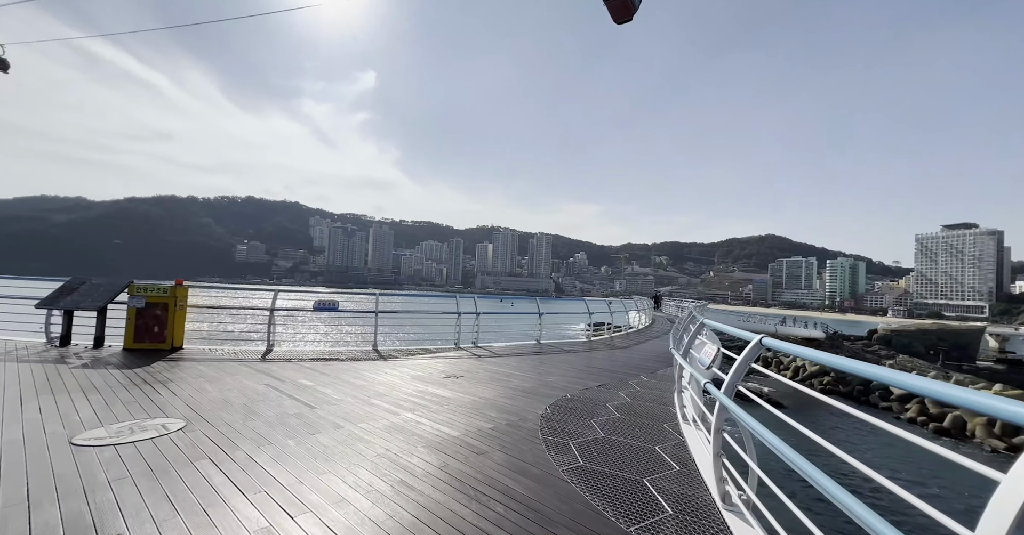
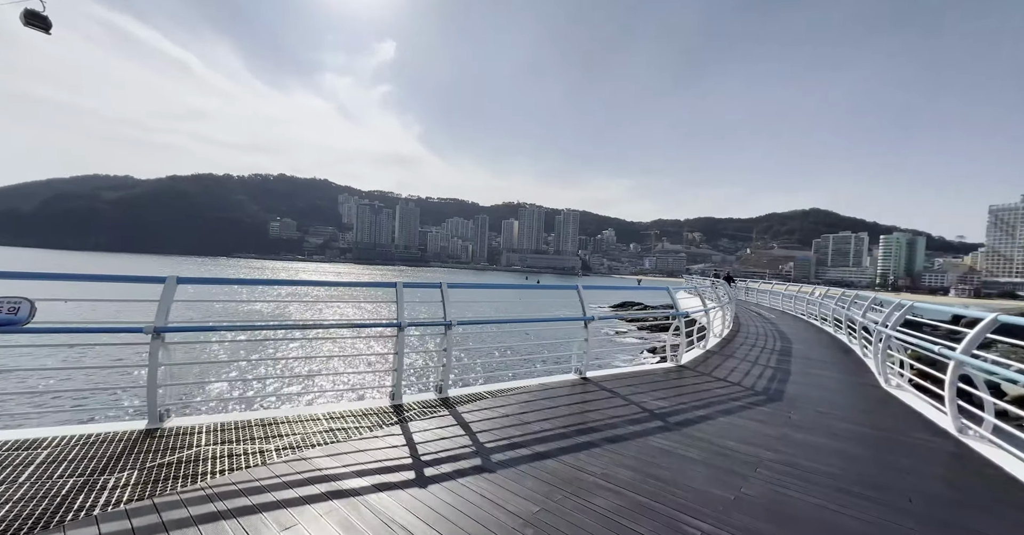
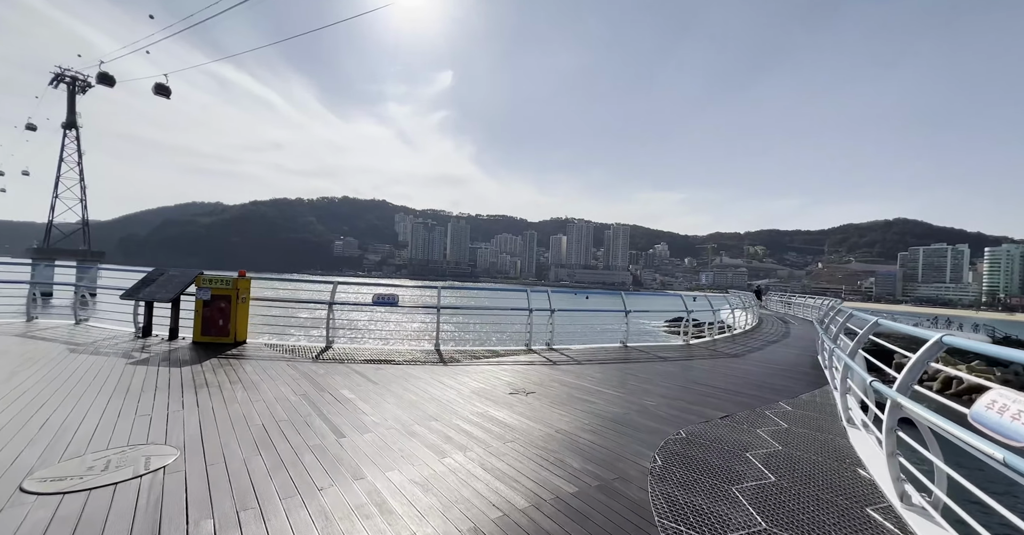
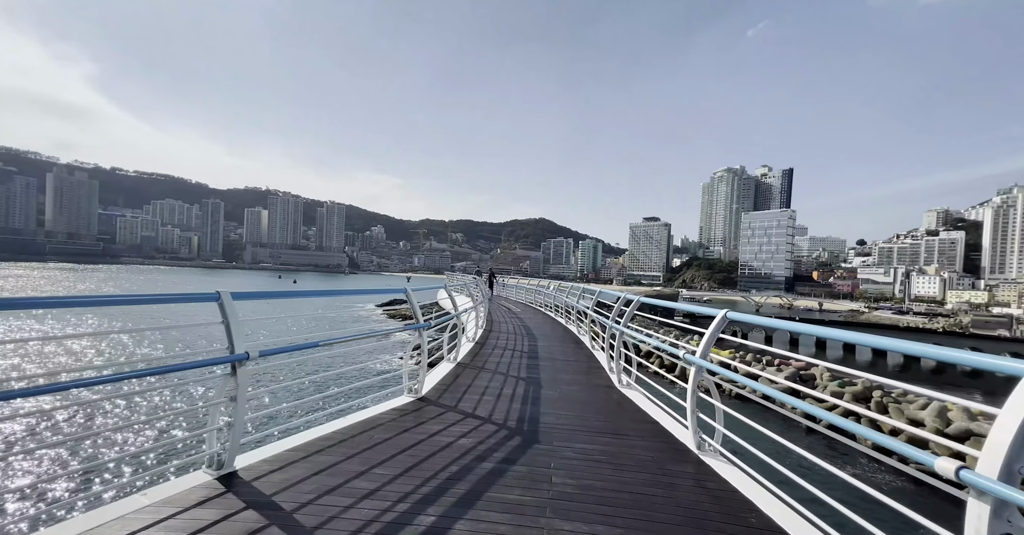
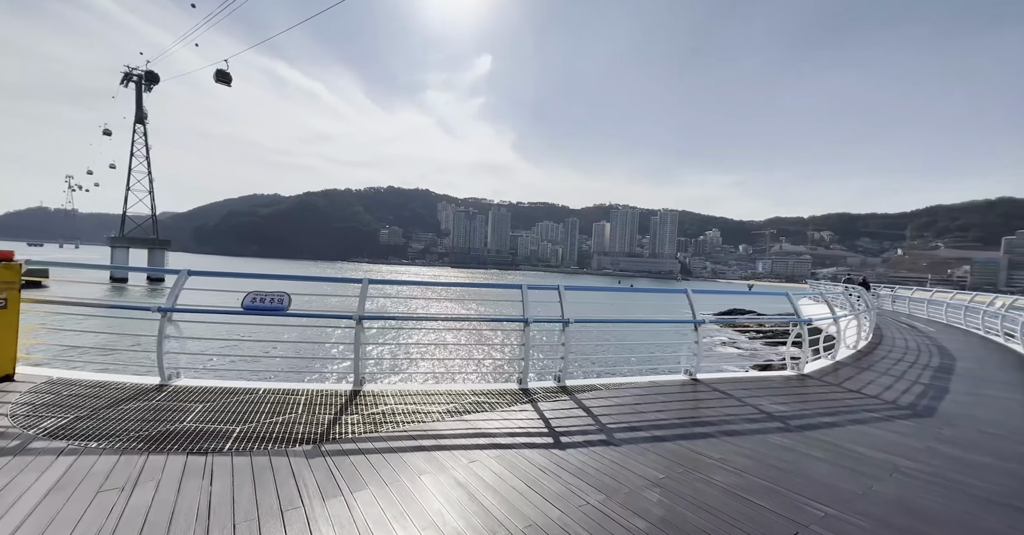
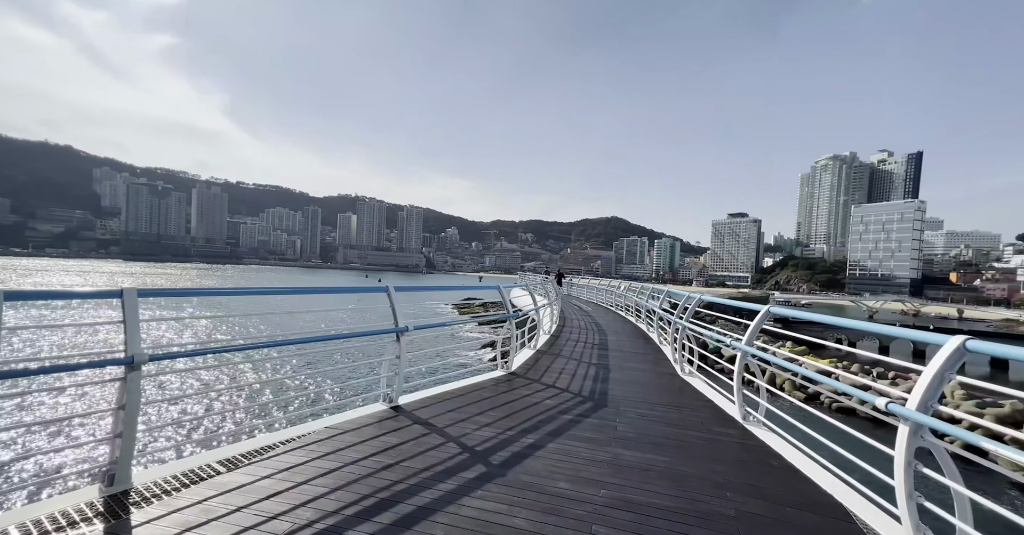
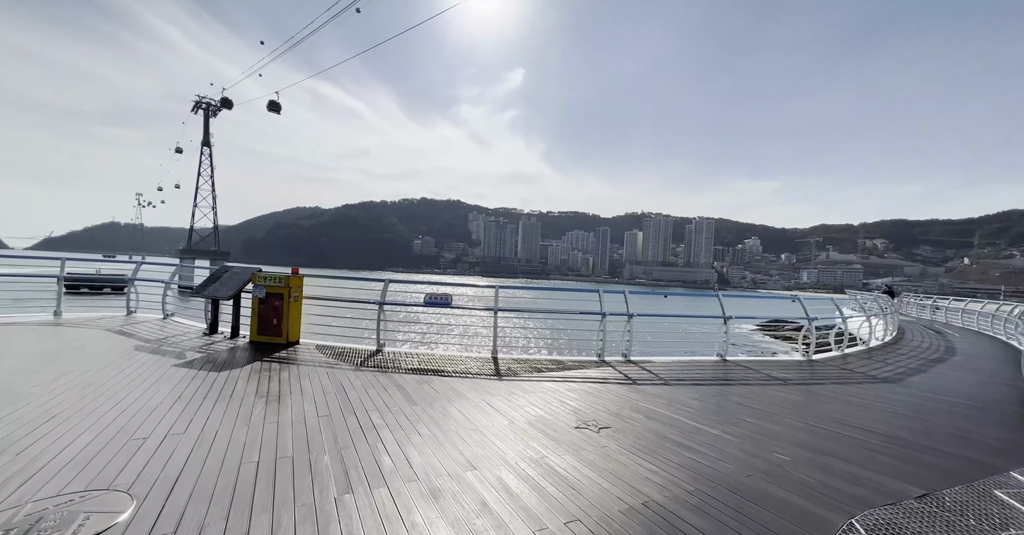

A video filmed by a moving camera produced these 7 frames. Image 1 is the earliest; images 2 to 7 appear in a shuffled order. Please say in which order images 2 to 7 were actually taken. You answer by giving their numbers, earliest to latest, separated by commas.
3, 7, 5, 2, 6, 4
